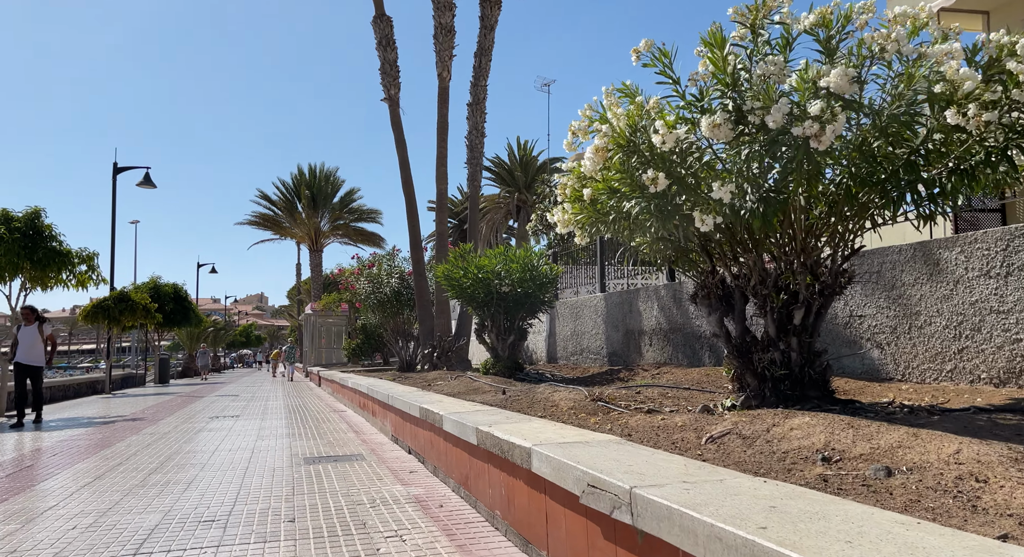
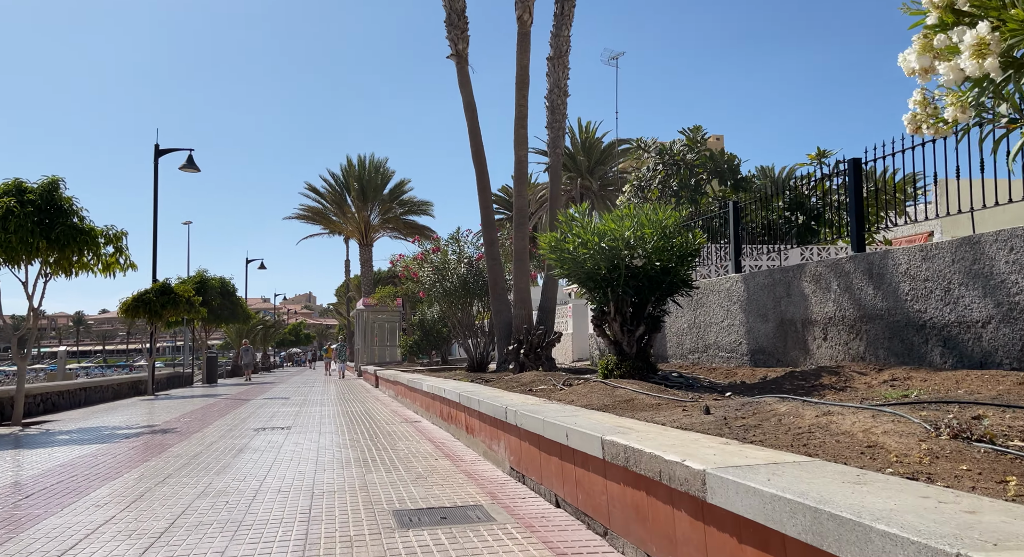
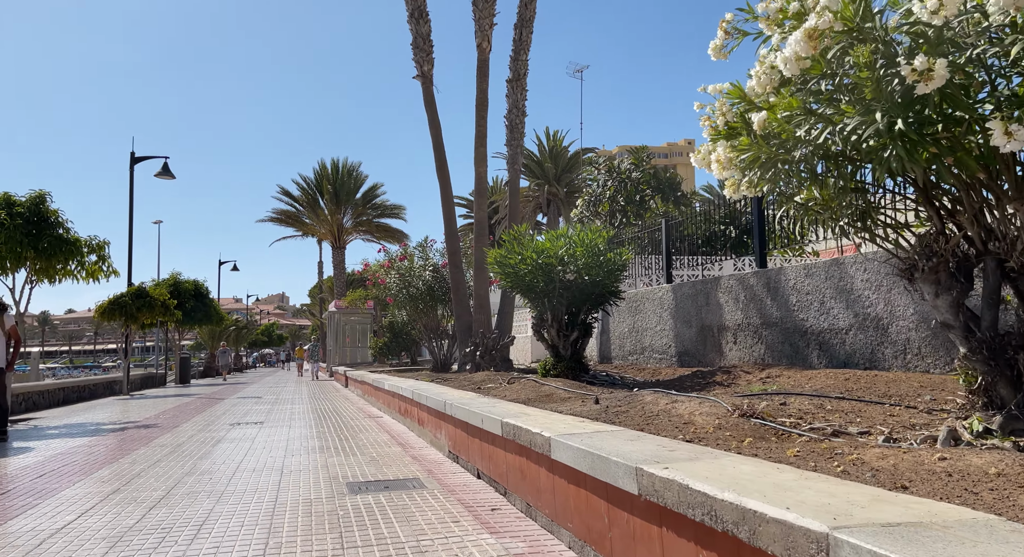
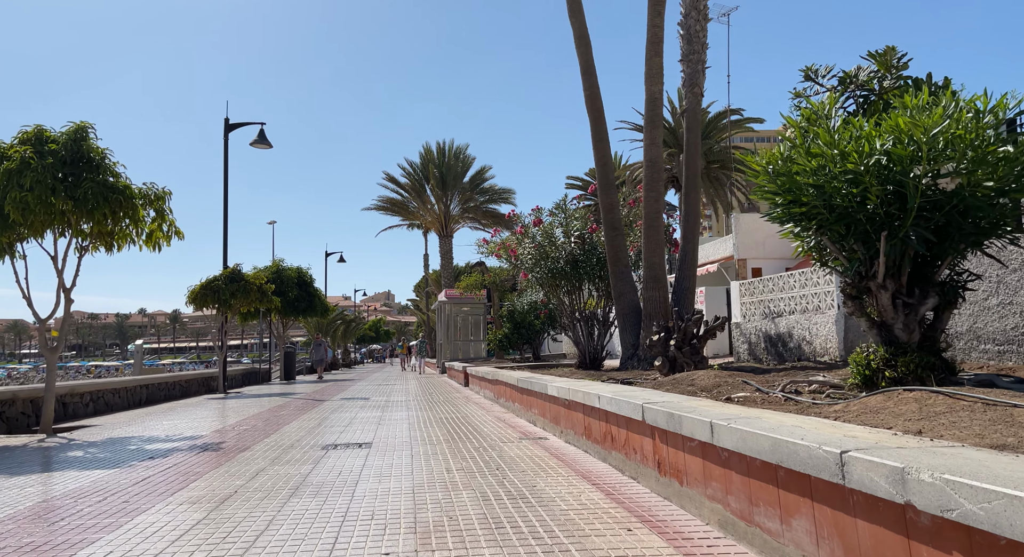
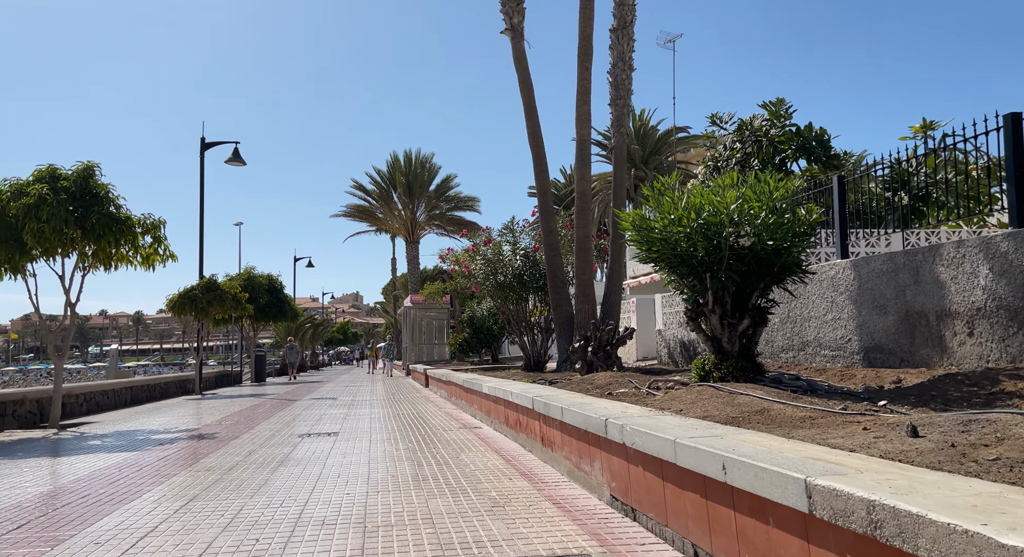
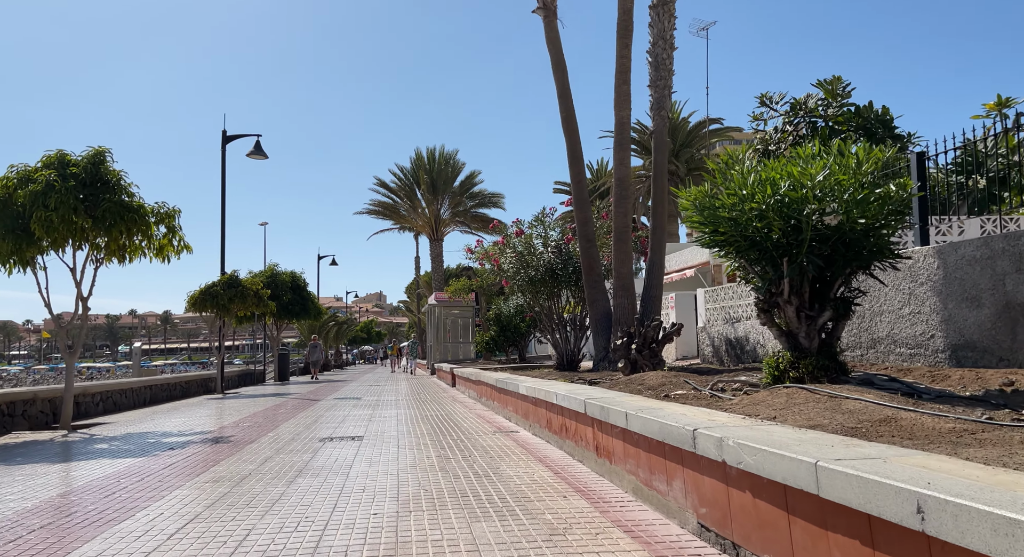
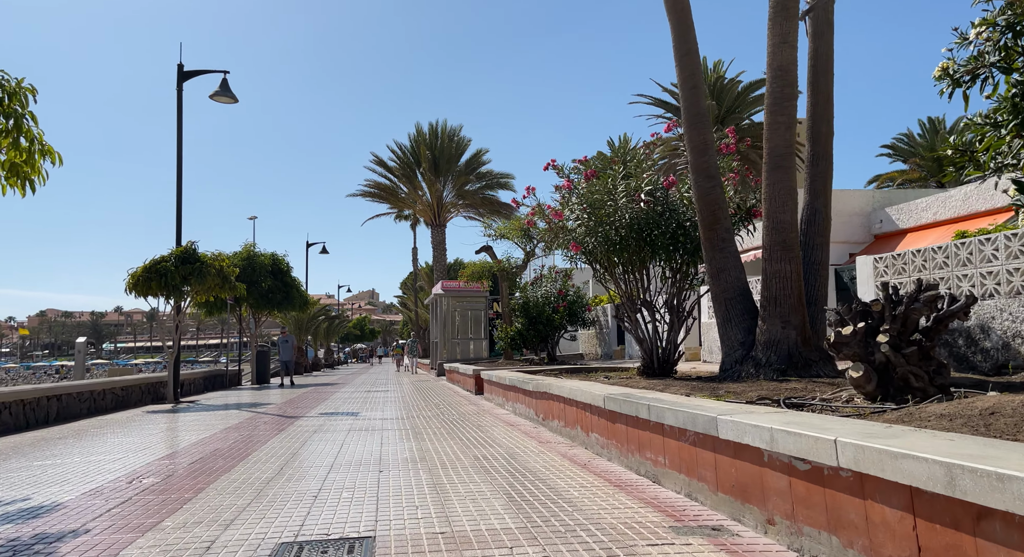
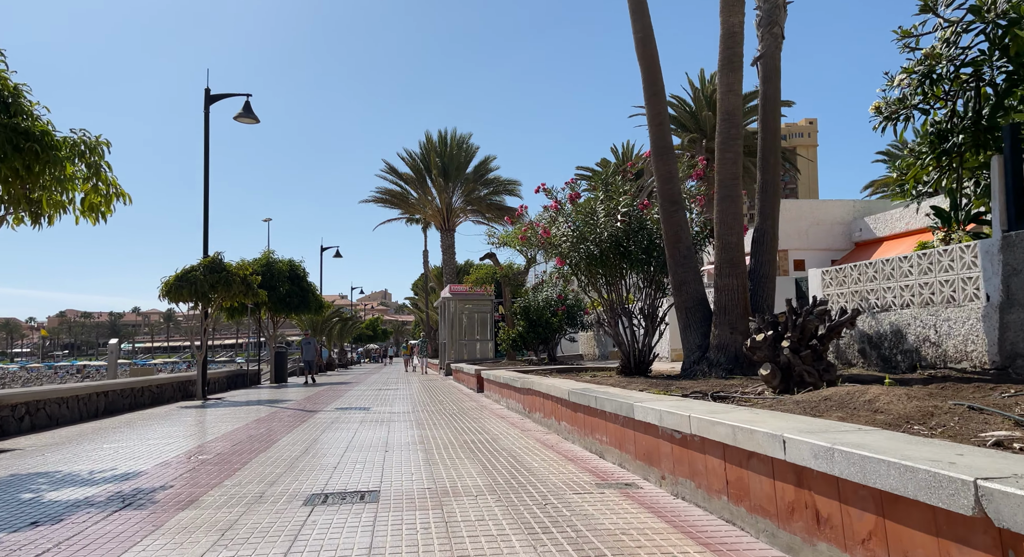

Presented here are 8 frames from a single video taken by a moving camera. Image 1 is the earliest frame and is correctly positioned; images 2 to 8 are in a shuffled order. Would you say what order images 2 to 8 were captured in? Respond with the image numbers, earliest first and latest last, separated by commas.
3, 2, 5, 6, 4, 8, 7
